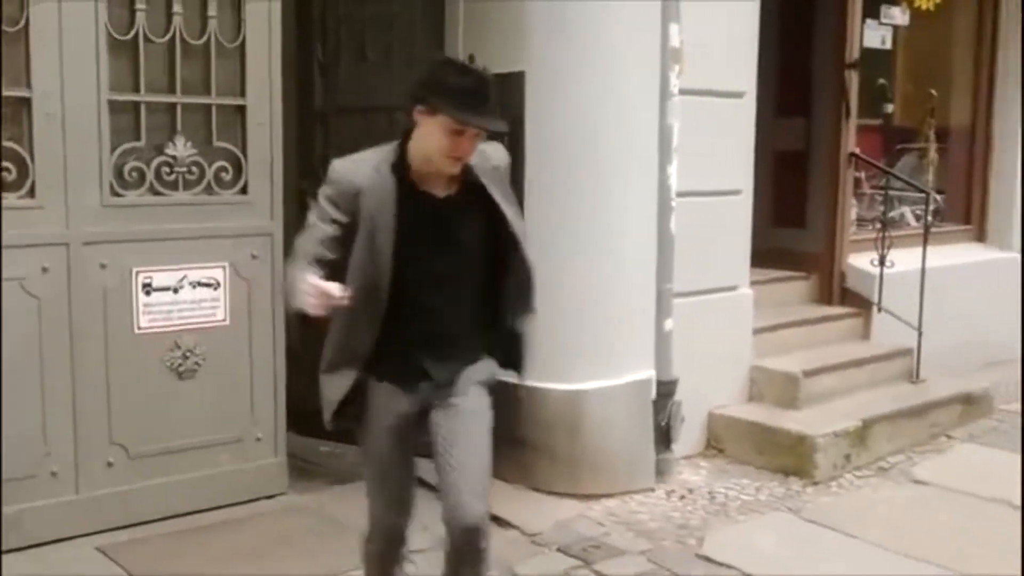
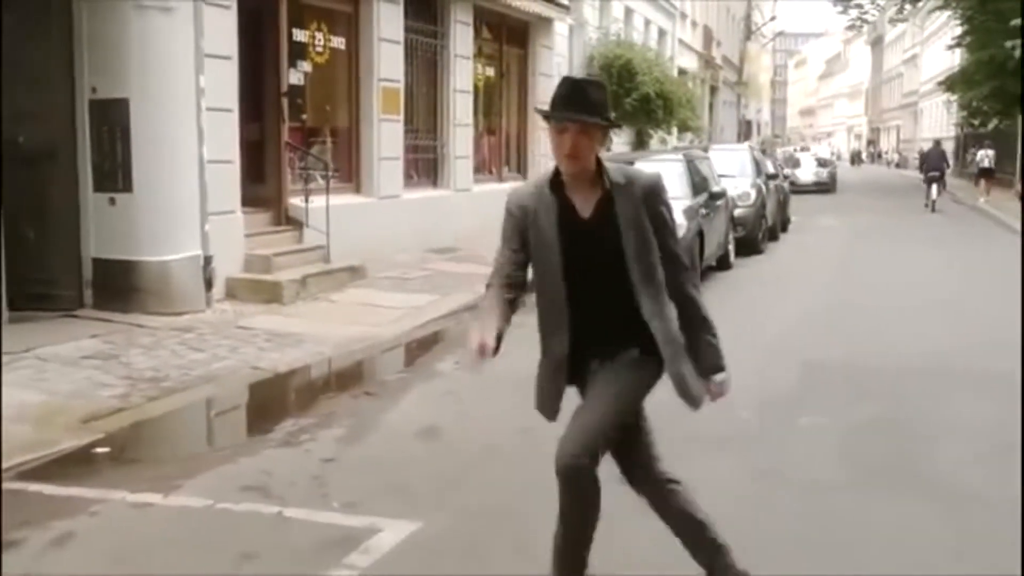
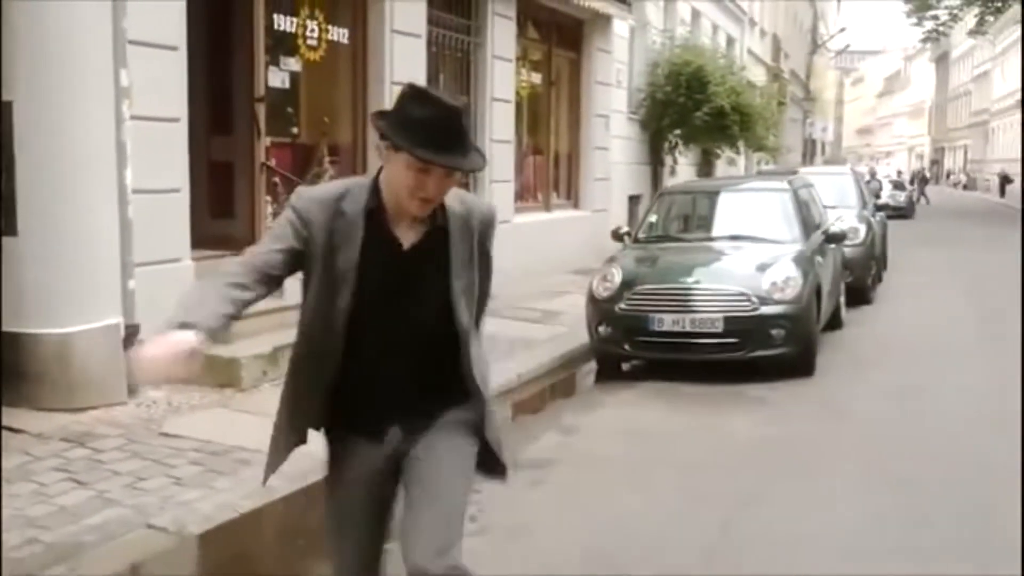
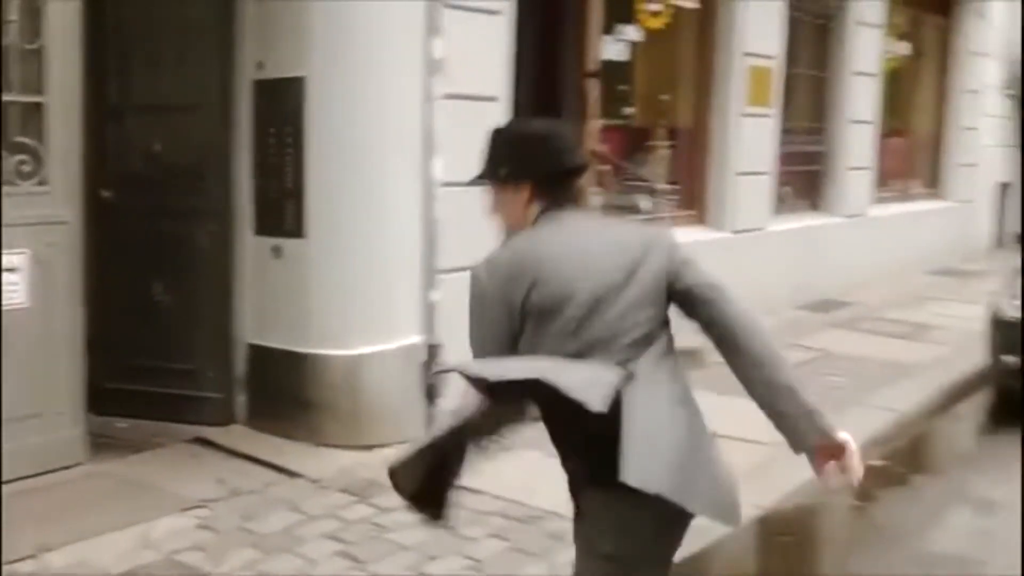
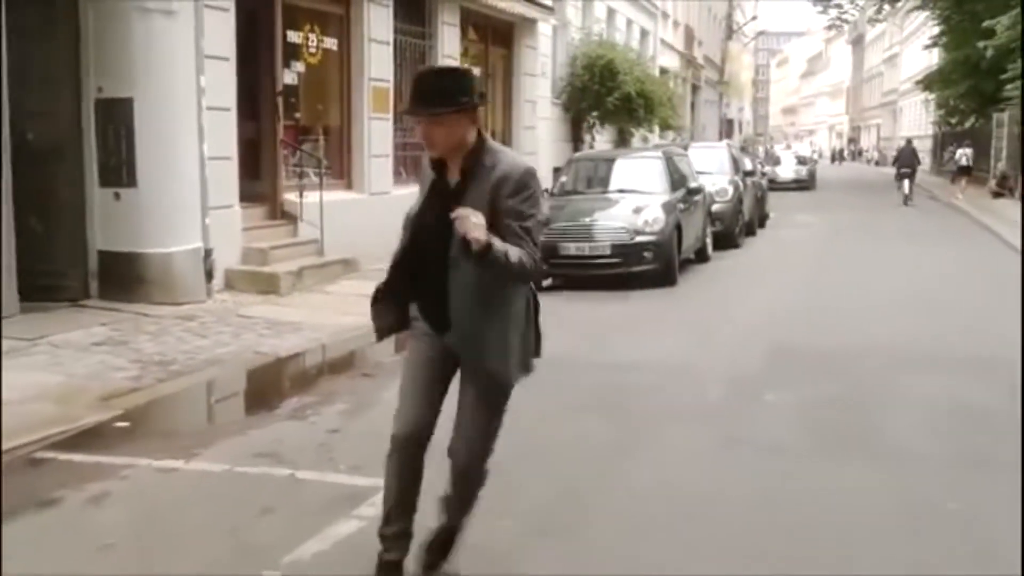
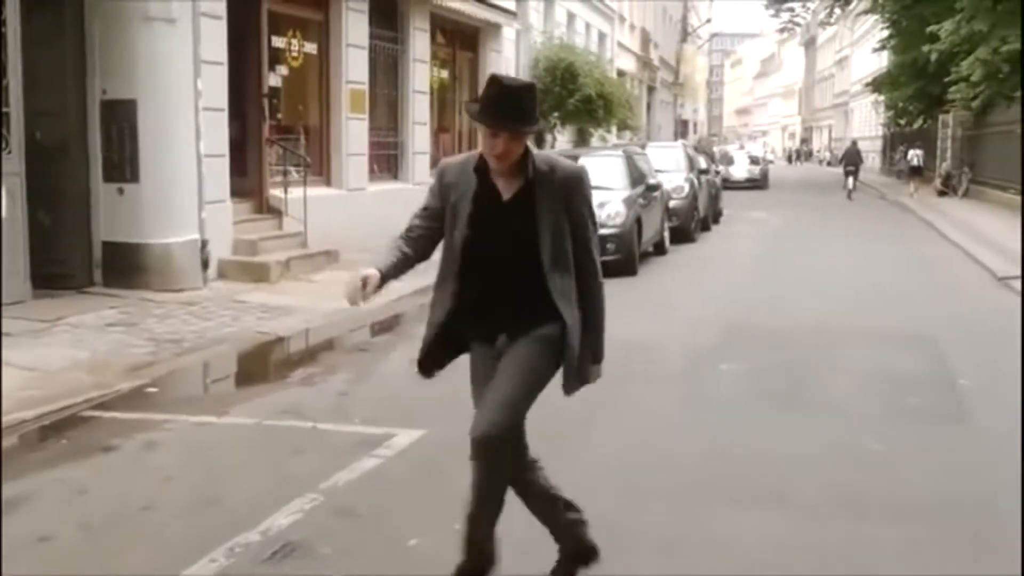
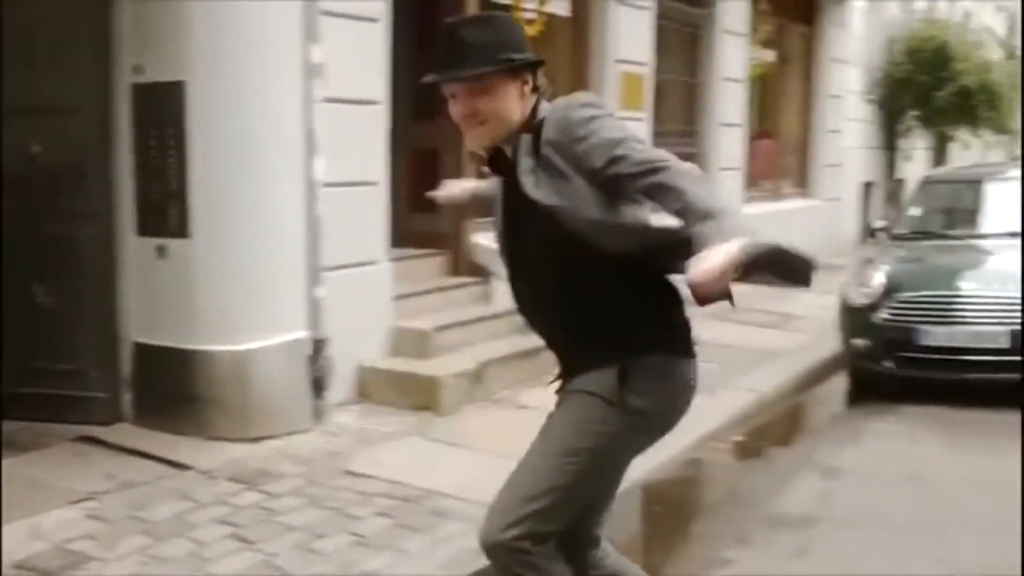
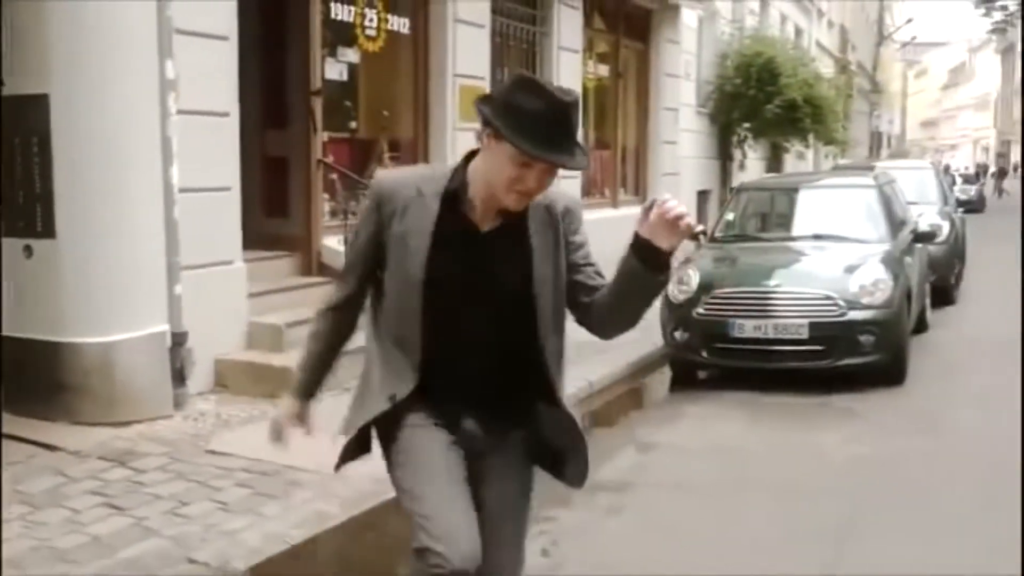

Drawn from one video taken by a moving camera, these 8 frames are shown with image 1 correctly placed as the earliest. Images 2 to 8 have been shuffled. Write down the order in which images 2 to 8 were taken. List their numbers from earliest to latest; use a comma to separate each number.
4, 7, 8, 3, 2, 5, 6
